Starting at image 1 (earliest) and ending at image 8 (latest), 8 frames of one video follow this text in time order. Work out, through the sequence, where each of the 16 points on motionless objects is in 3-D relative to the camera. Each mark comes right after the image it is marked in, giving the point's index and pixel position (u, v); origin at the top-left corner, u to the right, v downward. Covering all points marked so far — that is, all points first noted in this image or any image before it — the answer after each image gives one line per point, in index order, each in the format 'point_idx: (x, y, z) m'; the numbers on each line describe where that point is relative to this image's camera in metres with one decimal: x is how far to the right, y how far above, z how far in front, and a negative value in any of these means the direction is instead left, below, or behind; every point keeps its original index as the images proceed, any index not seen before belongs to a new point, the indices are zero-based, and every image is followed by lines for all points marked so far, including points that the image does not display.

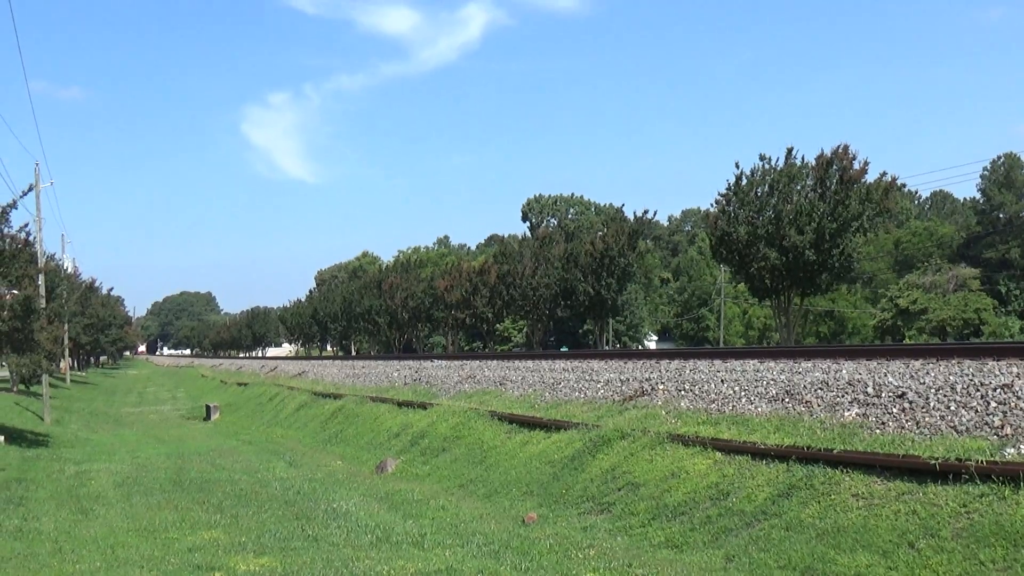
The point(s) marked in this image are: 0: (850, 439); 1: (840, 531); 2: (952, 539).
0: (+5.3, -2.4, +14.6) m
1: (+4.4, -3.1, +12.2) m
2: (+5.3, -2.9, +11.1) m
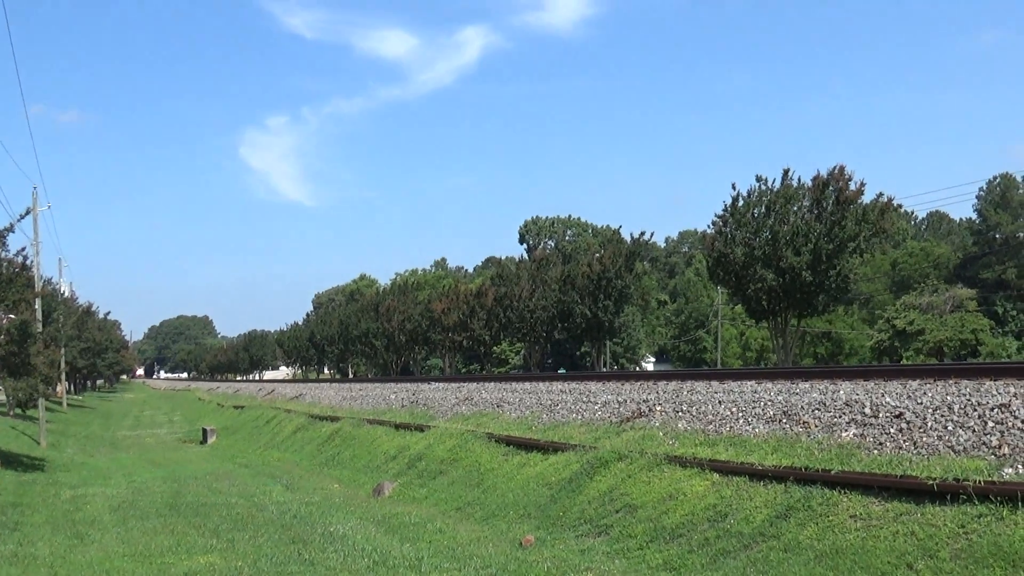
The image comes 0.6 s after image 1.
0: (+5.3, -2.7, +14.6) m
1: (+4.3, -3.5, +12.2) m
2: (+5.3, -3.2, +11.1) m
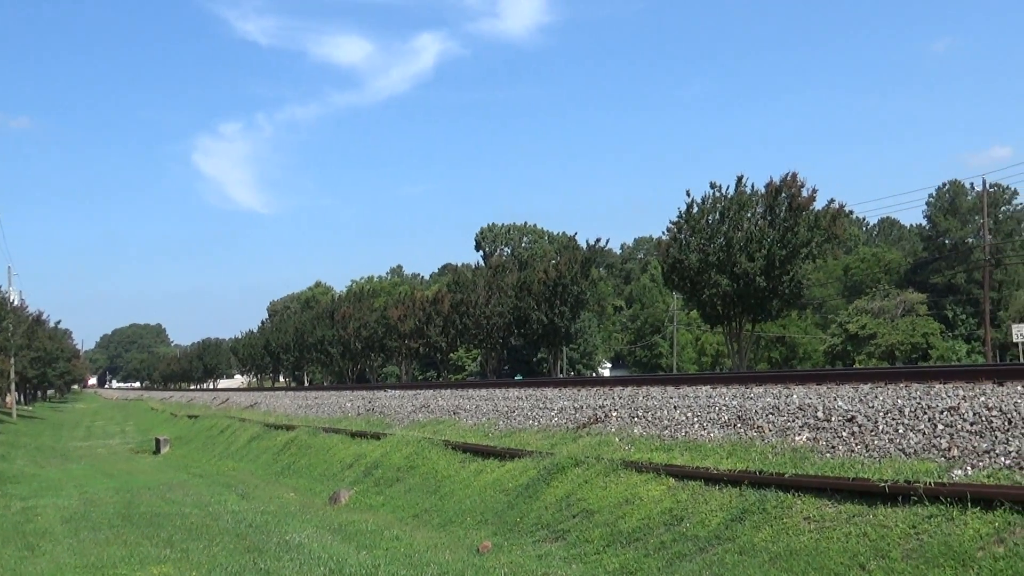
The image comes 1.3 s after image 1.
0: (+4.6, -2.8, +14.8) m
1: (+3.7, -3.6, +12.3) m
2: (+4.7, -3.3, +11.2) m
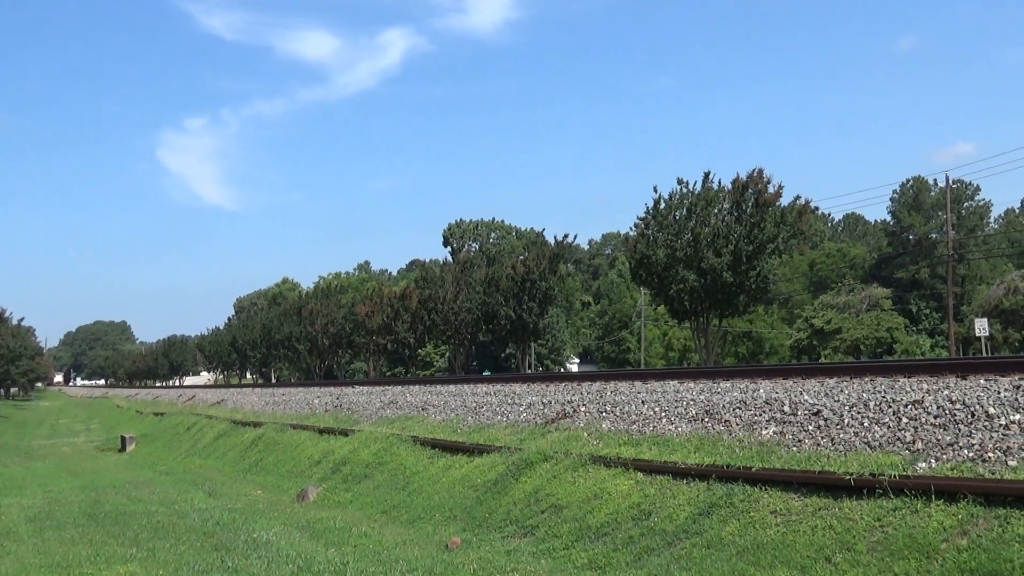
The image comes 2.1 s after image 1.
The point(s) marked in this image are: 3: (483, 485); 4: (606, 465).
0: (+4.1, -2.7, +14.9) m
1: (+3.3, -3.5, +12.4) m
2: (+4.3, -3.2, +11.4) m
3: (-0.5, -3.6, +17.0) m
4: (+1.6, -3.0, +16.0) m
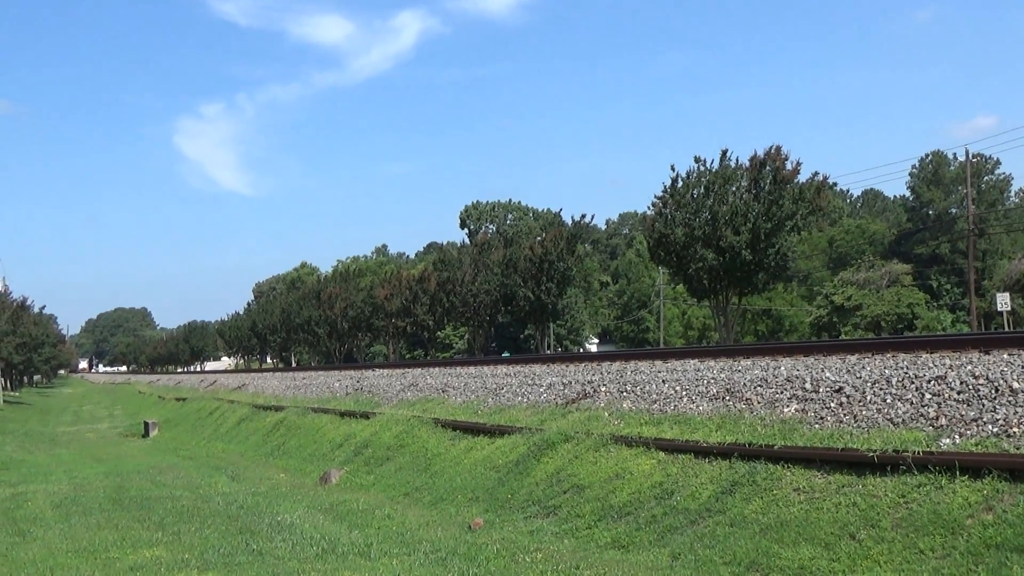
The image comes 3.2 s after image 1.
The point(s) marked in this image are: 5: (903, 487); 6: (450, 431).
0: (+4.4, -2.3, +14.9) m
1: (+3.6, -3.1, +12.4) m
2: (+4.6, -2.9, +11.3) m
3: (-0.1, -3.3, +17.0) m
4: (+2.0, -2.7, +16.0) m
5: (+5.0, -2.5, +12.1) m
6: (-1.3, -3.0, +19.4) m
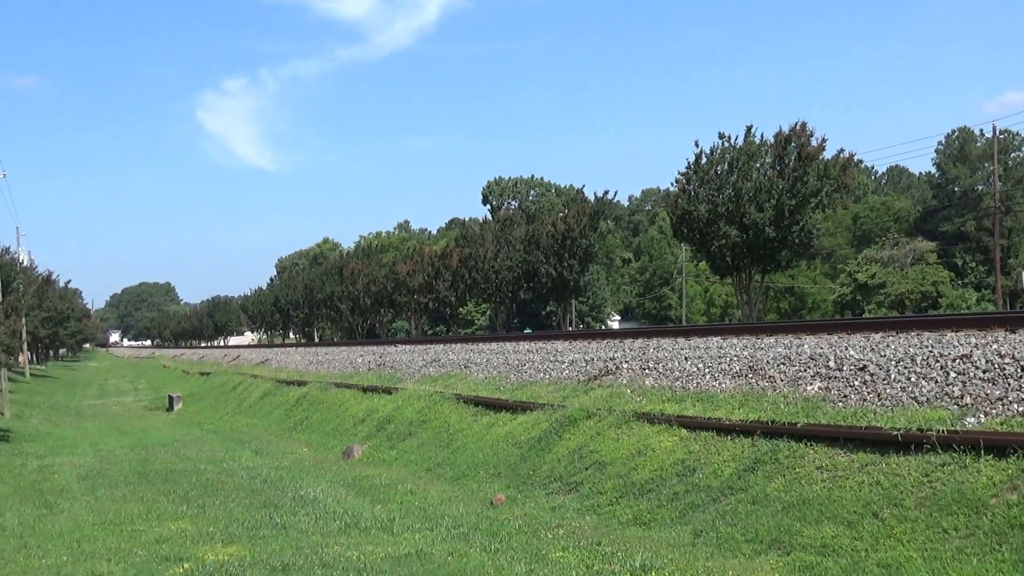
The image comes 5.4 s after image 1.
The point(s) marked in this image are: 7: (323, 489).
0: (+4.8, -2.0, +14.8) m
1: (+3.9, -2.8, +12.3) m
2: (+4.8, -2.5, +11.2) m
3: (+0.3, -2.9, +17.0) m
4: (+2.4, -2.3, +16.0) m
5: (+5.3, -2.2, +12.0) m
6: (-0.9, -2.6, +19.4) m
7: (-3.1, -3.3, +15.1) m
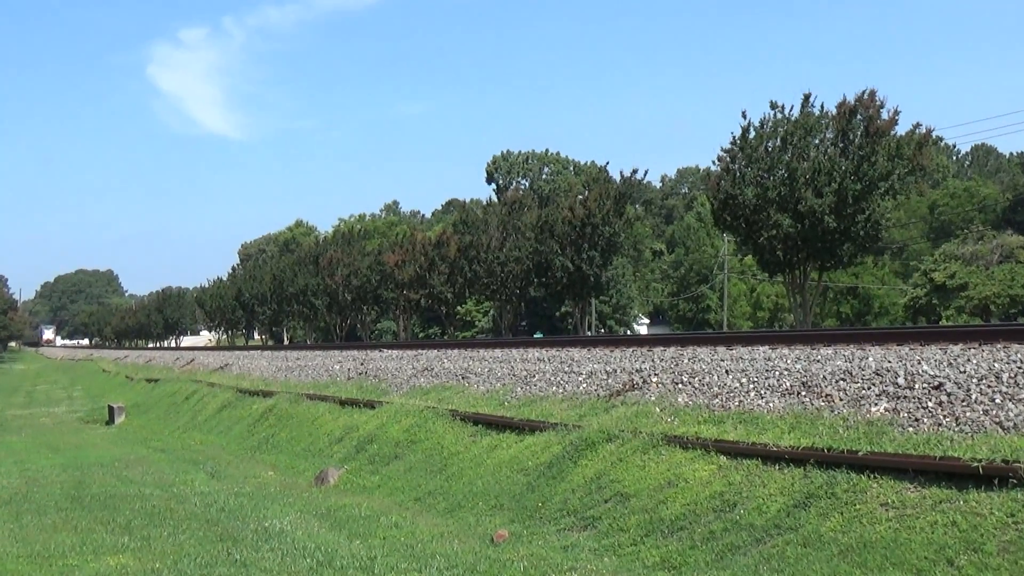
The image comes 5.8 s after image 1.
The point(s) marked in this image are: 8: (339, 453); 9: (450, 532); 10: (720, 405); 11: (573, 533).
0: (+4.8, -2.0, +12.2) m
1: (+3.9, -2.8, +9.8) m
2: (+4.8, -2.6, +8.7) m
3: (+0.4, -2.8, +14.5) m
4: (+2.5, -2.3, +13.5) m
5: (+5.3, -2.2, +9.4) m
6: (-0.7, -2.5, +17.0) m
7: (-3.0, -3.2, +12.7) m
8: (-3.2, -3.2, +18.1) m
9: (-0.8, -3.4, +12.9) m
10: (+3.3, -1.9, +15.0) m
11: (+0.8, -3.3, +12.7) m
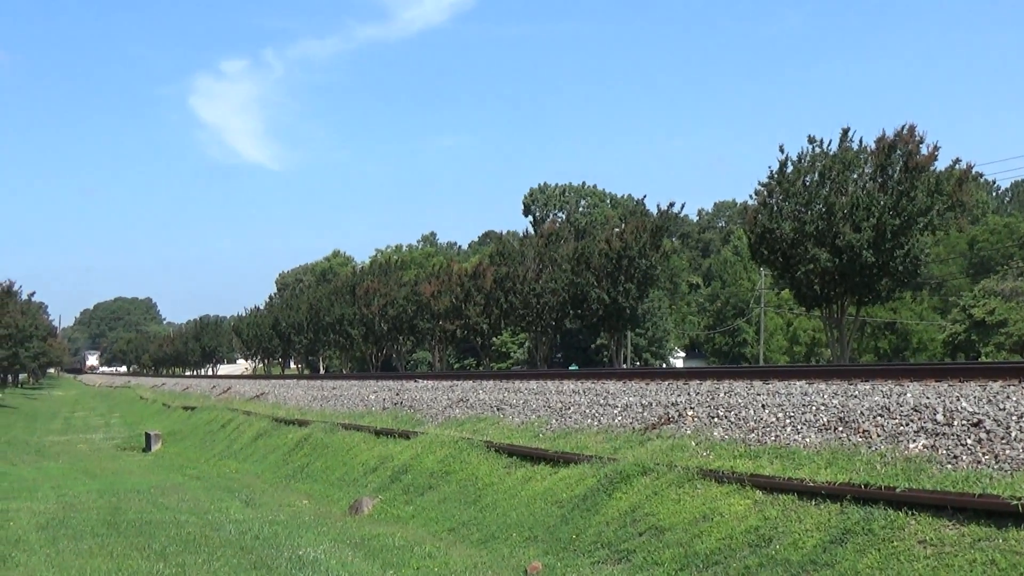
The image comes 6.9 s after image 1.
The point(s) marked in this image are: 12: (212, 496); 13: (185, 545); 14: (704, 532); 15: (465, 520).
0: (+5.3, -2.5, +12.1) m
1: (+4.3, -3.2, +9.7) m
2: (+5.2, -3.0, +8.5) m
3: (+0.9, -3.3, +14.5) m
4: (+2.9, -2.8, +13.4) m
5: (+5.7, -2.7, +9.3) m
6: (-0.1, -3.0, +17.0) m
7: (-2.6, -3.5, +12.7) m
8: (-2.6, -3.7, +18.1) m
9: (-0.4, -3.8, +12.8) m
10: (+3.9, -2.4, +14.9) m
11: (+1.3, -3.8, +12.6) m
12: (-5.0, -3.5, +16.0) m
13: (-4.4, -3.5, +12.5) m
14: (+2.5, -3.3, +12.3) m
15: (-0.8, -3.7, +15.1) m
